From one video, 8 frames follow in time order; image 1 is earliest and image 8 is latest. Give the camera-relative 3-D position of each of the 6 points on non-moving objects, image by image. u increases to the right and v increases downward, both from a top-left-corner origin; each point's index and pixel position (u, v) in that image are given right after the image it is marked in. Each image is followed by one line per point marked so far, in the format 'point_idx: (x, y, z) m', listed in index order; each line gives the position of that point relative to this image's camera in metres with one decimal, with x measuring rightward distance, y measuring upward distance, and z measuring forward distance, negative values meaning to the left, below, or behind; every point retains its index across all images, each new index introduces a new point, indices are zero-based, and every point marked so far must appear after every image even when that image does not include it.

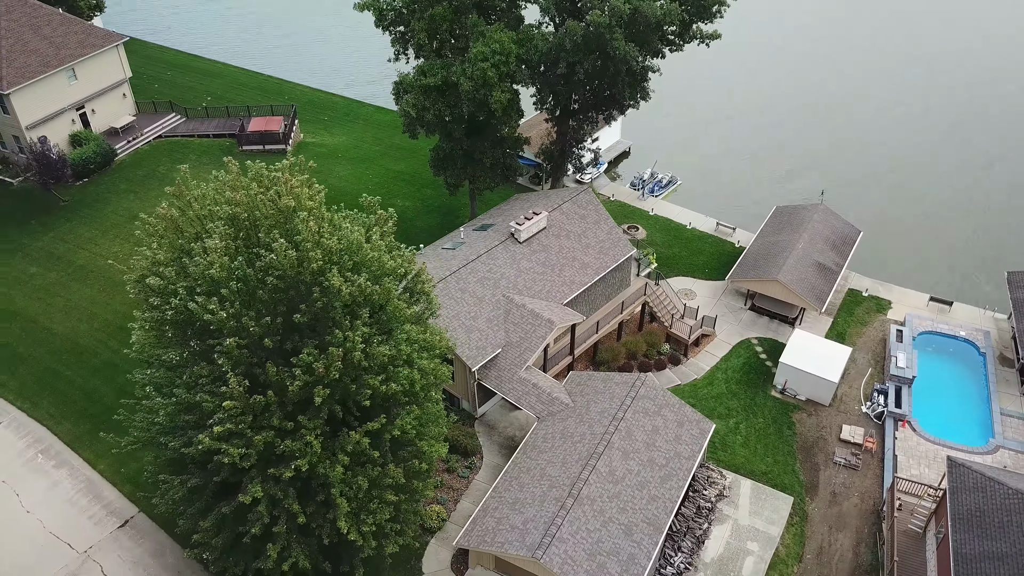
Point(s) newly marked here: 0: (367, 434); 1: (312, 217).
0: (-3.5, -3.5, +19.7) m
1: (-4.7, +1.6, +19.0) m
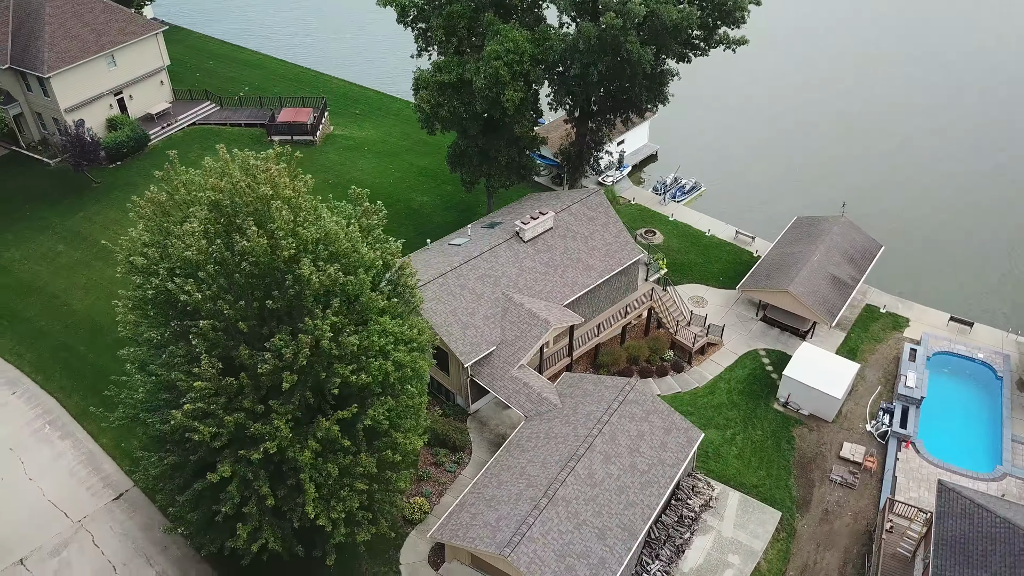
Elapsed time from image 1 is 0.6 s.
0: (-4.2, -3.2, +20.0) m
1: (-5.3, +1.9, +19.4) m
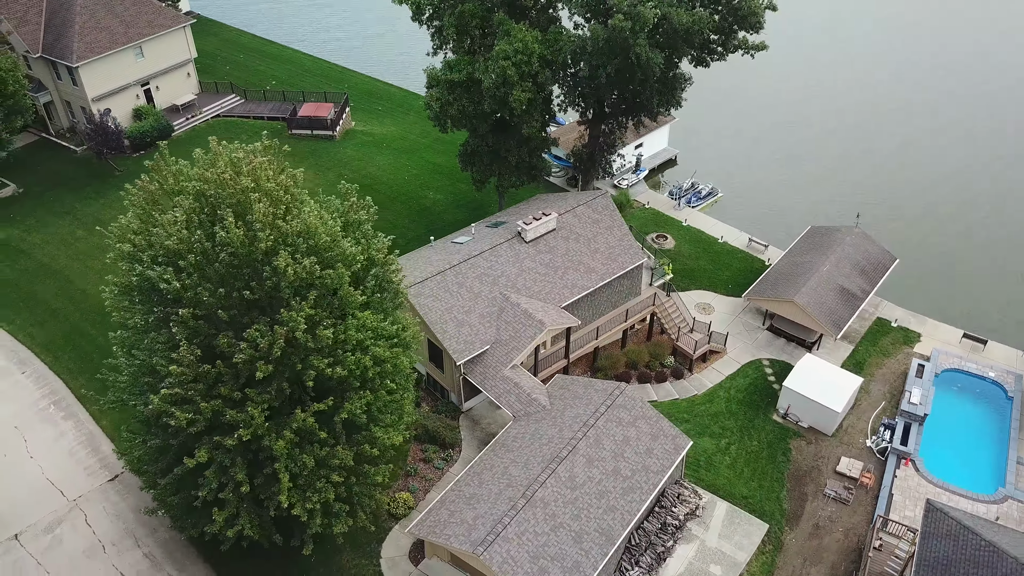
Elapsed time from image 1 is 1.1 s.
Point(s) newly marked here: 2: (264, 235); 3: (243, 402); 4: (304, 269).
0: (-4.8, -3.1, +20.3) m
1: (-5.7, +2.1, +19.7) m
2: (-5.6, +1.2, +18.5) m
3: (-6.3, -2.6, +19.3) m
4: (-4.7, +0.4, +18.6) m
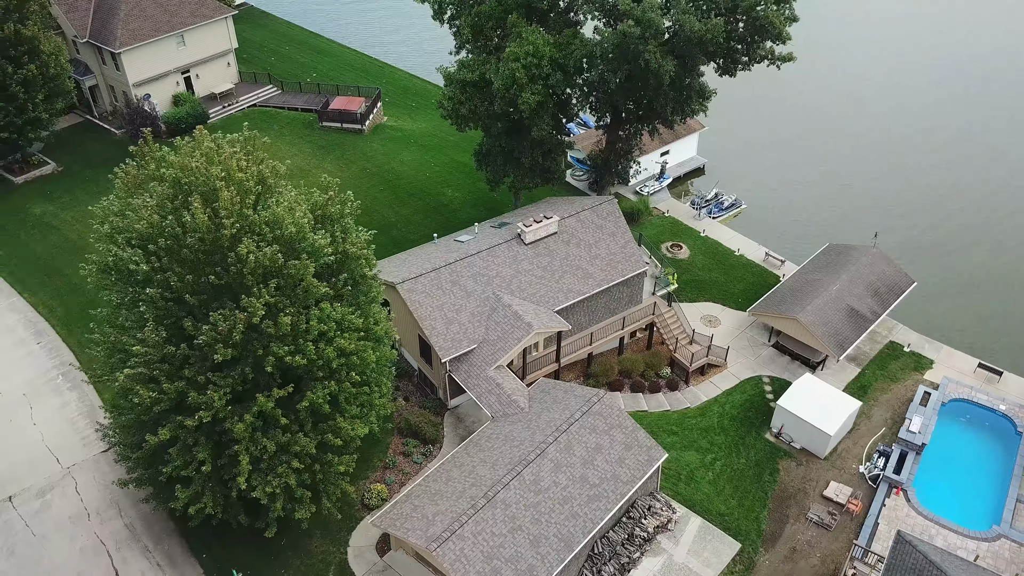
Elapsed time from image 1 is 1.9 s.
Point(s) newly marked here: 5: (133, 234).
0: (-5.8, -2.8, +20.7) m
1: (-6.5, +2.4, +20.2) m
2: (-6.5, +1.5, +19.0) m
3: (-7.3, -2.3, +19.9) m
4: (-5.7, +0.7, +19.0) m
5: (-9.1, +1.3, +19.9) m
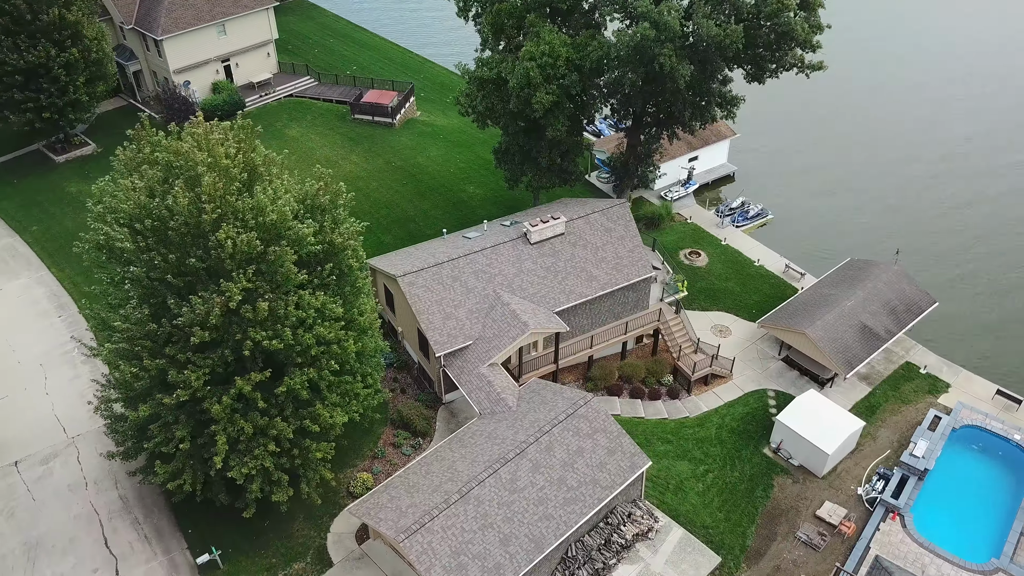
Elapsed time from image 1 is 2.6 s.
0: (-6.5, -2.4, +21.2) m
1: (-7.0, +2.8, +20.7) m
2: (-7.1, +1.9, +19.5) m
3: (-8.1, -1.9, +20.5) m
4: (-6.3, +1.1, +19.4) m
5: (-9.6, +1.8, +20.5) m
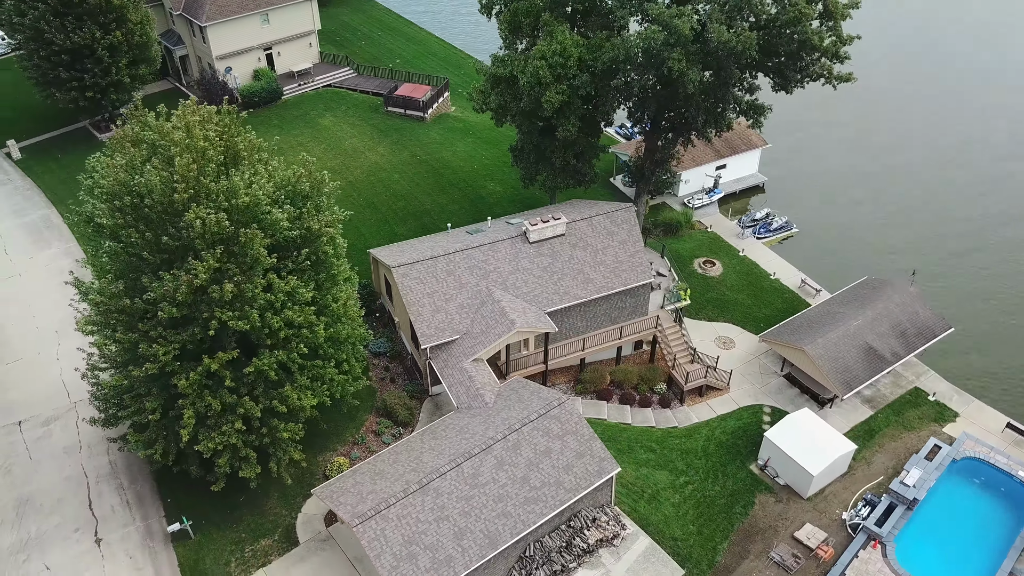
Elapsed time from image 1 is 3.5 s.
0: (-7.6, -1.9, +21.8) m
1: (-7.7, +3.3, +21.3) m
2: (-8.0, +2.4, +20.1) m
3: (-9.1, -1.2, +21.2) m
4: (-7.2, +1.5, +20.0) m
5: (-10.4, +2.5, +21.4) m
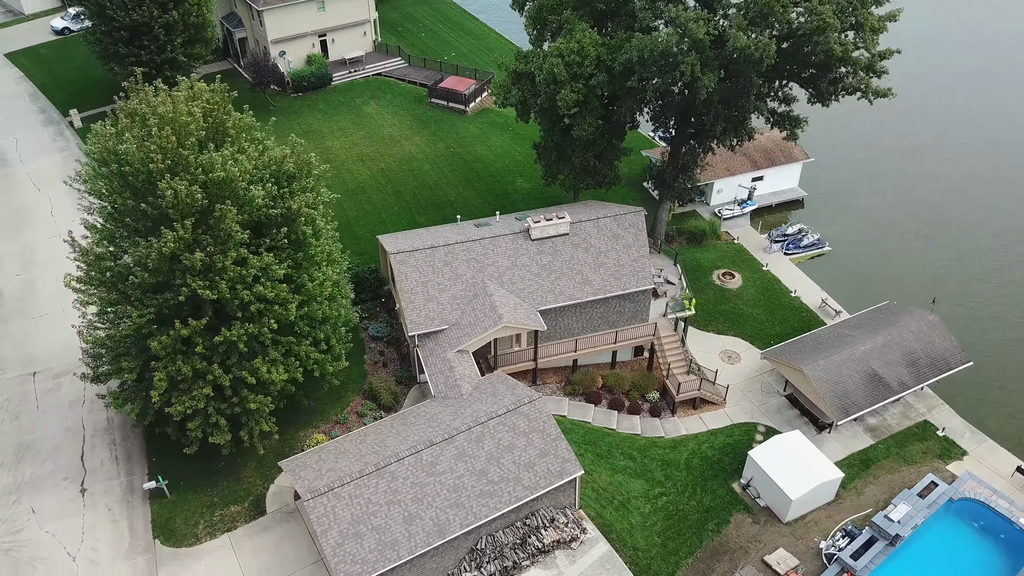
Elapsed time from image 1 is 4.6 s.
0: (-8.6, -1.1, +22.6) m
1: (-8.4, +4.1, +22.1) m
2: (-8.9, +3.2, +21.0) m
3: (-10.1, -0.3, +22.2) m
4: (-8.2, +2.3, +20.9) m
5: (-11.1, +3.5, +22.5) m
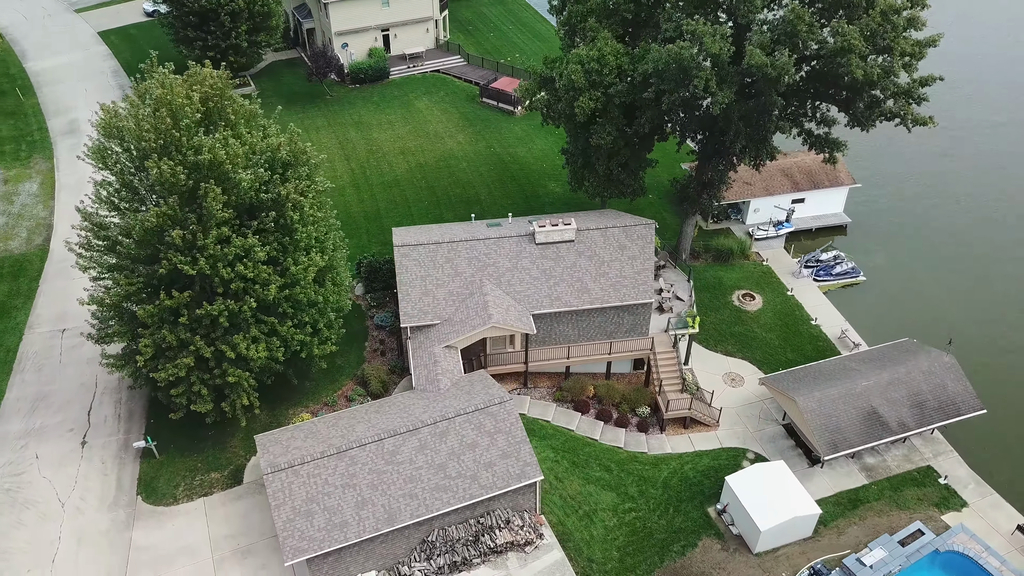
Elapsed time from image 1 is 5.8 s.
0: (-9.5, -0.4, +23.9) m
1: (-8.9, +4.8, +23.4) m
2: (-9.6, +4.0, +22.3) m
3: (-11.0, +0.5, +23.6) m
4: (-9.0, +3.0, +22.1) m
5: (-11.6, +4.5, +24.0) m
